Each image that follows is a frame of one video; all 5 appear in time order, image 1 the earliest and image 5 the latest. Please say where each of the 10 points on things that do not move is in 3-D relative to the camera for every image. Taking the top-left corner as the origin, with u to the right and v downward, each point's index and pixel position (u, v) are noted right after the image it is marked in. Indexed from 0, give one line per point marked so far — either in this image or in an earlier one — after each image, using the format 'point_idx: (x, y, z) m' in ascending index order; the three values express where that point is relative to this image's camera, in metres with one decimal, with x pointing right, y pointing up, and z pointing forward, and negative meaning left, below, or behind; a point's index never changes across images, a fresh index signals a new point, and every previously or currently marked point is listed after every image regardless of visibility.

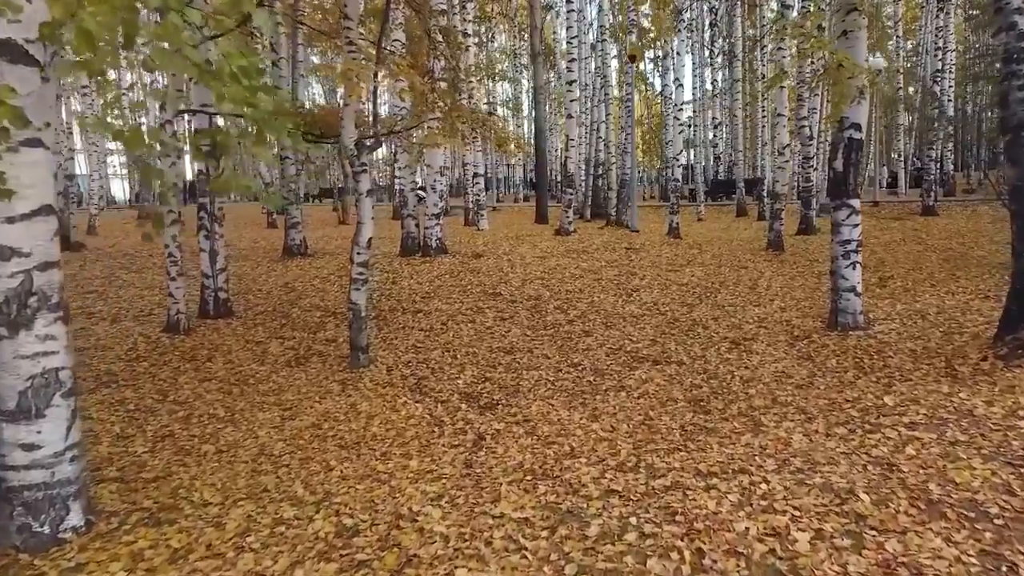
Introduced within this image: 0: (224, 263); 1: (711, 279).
0: (-4.4, +0.4, +9.9) m
1: (+3.4, +0.1, +10.9) m
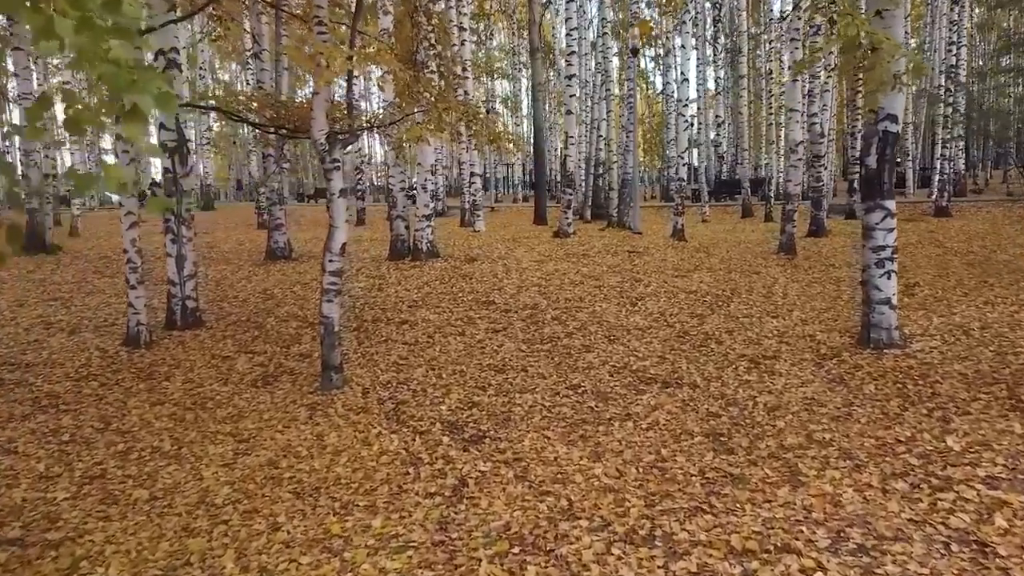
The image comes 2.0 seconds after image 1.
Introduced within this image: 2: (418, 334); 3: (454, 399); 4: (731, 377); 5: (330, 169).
0: (-4.5, +0.3, +9.1) m
1: (+3.3, 0.0, +10.1) m
2: (-1.2, -0.6, +8.2) m
3: (-0.6, -1.1, +6.2) m
4: (+2.1, -0.9, +6.2) m
5: (-1.8, +1.2, +6.4) m
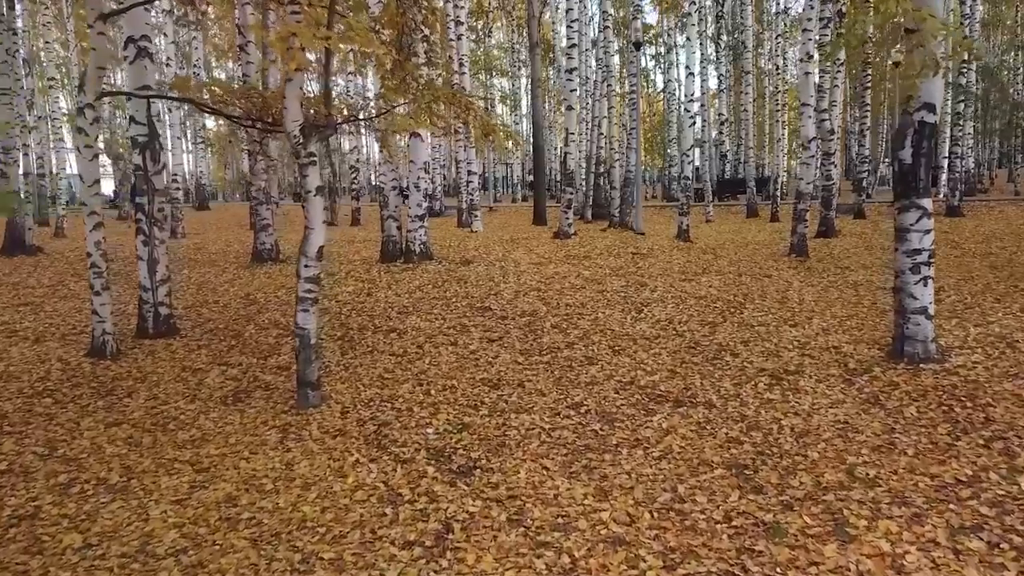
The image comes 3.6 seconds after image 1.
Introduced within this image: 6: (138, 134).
0: (-4.6, +0.2, +8.5) m
1: (+3.2, 0.0, +9.5) m
2: (-1.2, -0.7, +7.6) m
3: (-0.6, -1.1, +5.5) m
4: (+2.1, -0.9, +5.6) m
5: (-1.9, +1.1, +5.8) m
6: (-4.7, +1.9, +8.1) m
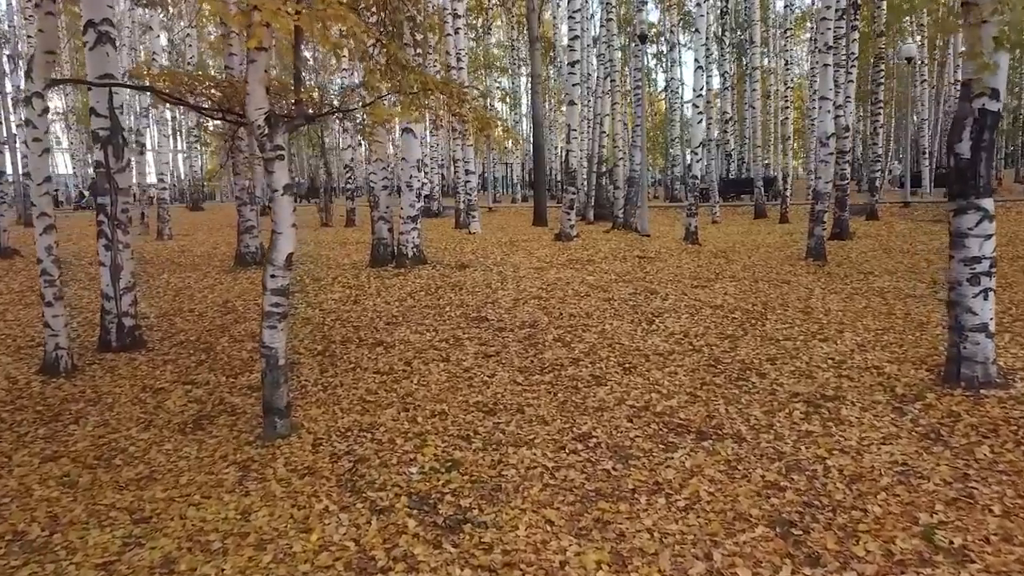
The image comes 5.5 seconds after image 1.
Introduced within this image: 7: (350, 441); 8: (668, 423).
0: (-4.6, +0.1, +7.7) m
1: (+3.2, -0.2, +8.7) m
2: (-1.3, -0.8, +6.9) m
3: (-0.6, -1.2, +4.8) m
4: (+2.1, -1.0, +4.8) m
5: (-1.9, +1.0, +5.0) m
6: (-4.7, +1.8, +7.3) m
7: (-1.3, -1.2, +5.1) m
8: (+1.2, -1.1, +5.1) m
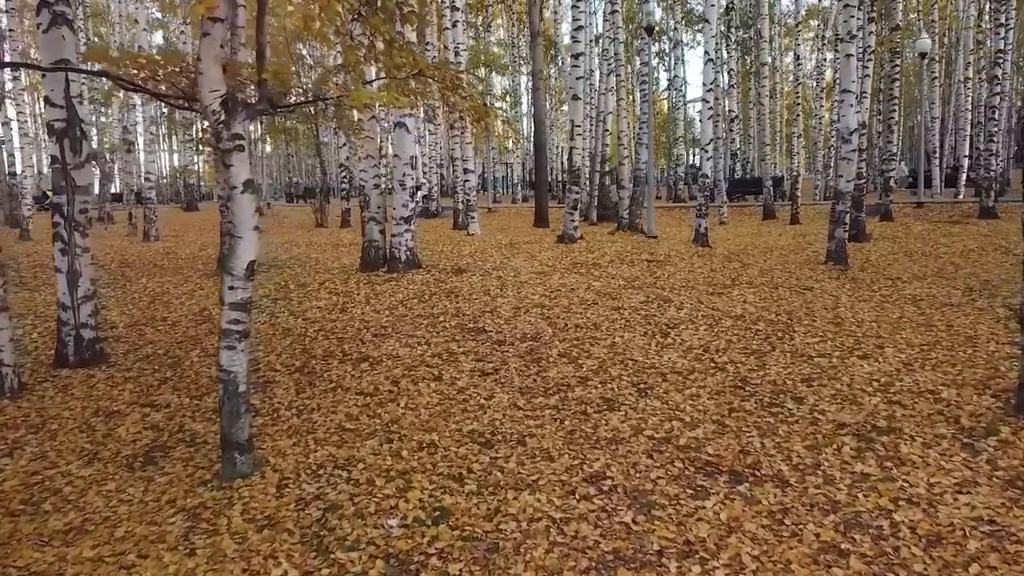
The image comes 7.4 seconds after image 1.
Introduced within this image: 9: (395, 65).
0: (-4.6, 0.0, +7.0) m
1: (+3.2, -0.2, +8.0) m
2: (-1.3, -0.9, +6.1) m
3: (-0.6, -1.3, +4.0) m
4: (+2.1, -1.1, +4.1) m
5: (-1.9, +0.9, +4.3) m
6: (-4.7, +1.7, +6.6) m
7: (-1.3, -1.3, +4.3) m
8: (+1.2, -1.2, +4.3) m
9: (-1.1, +2.0, +5.7) m
